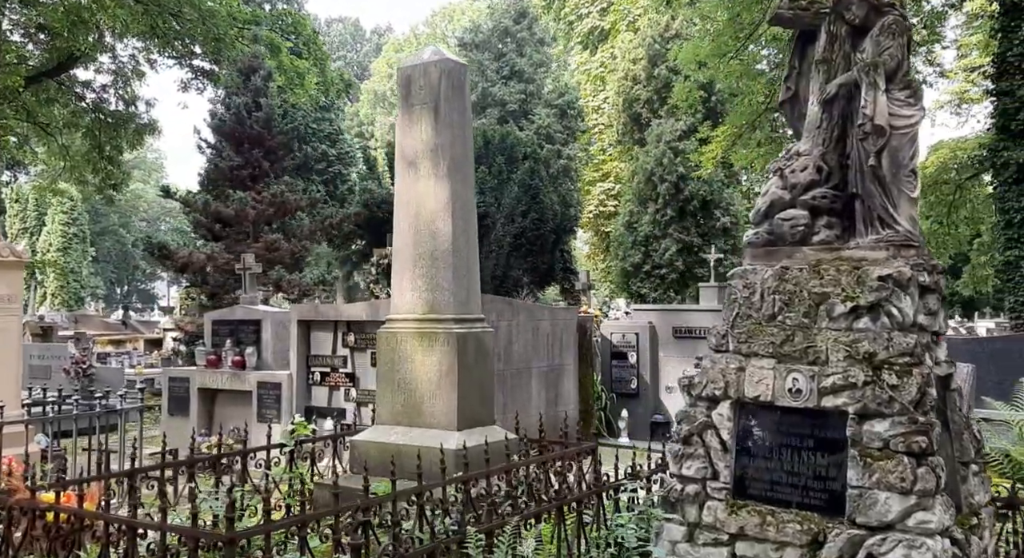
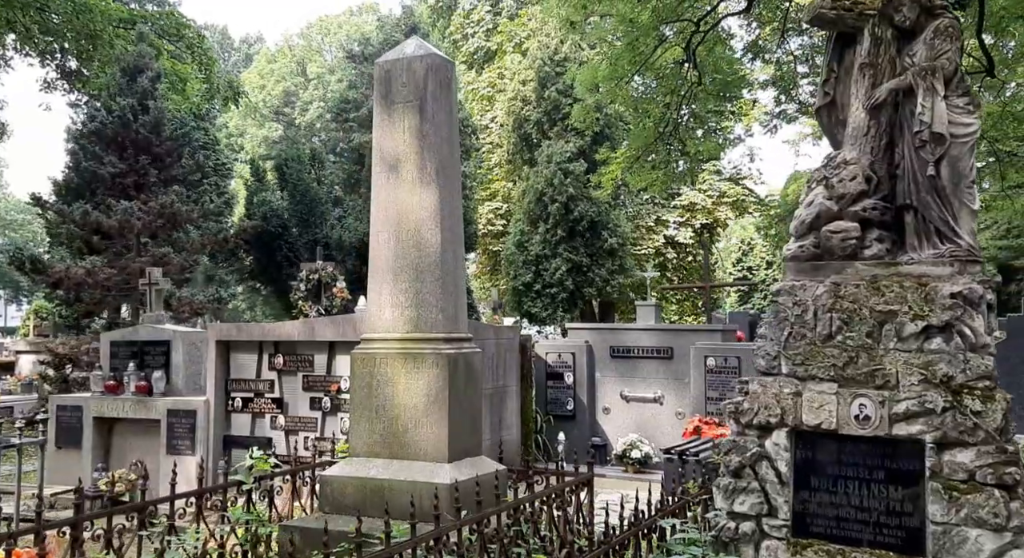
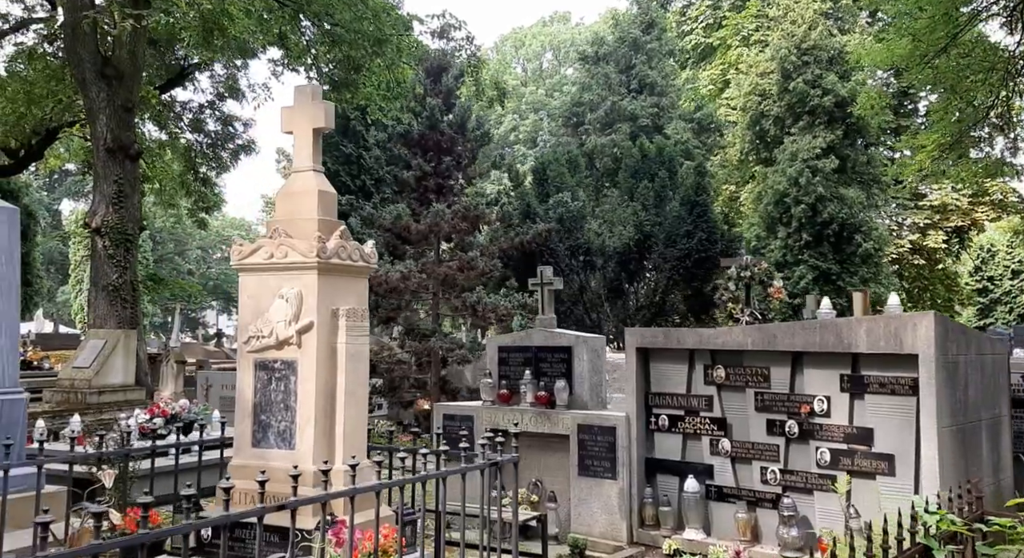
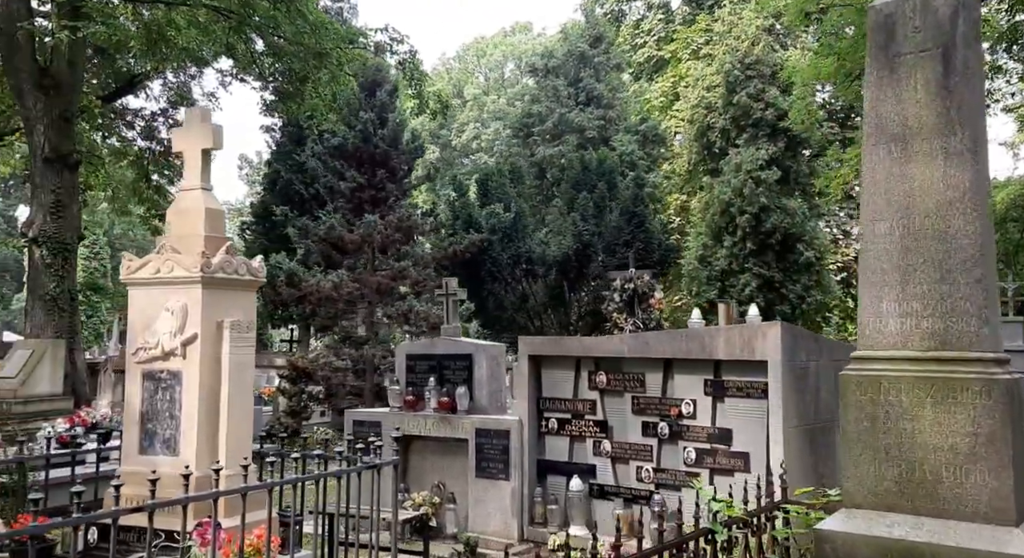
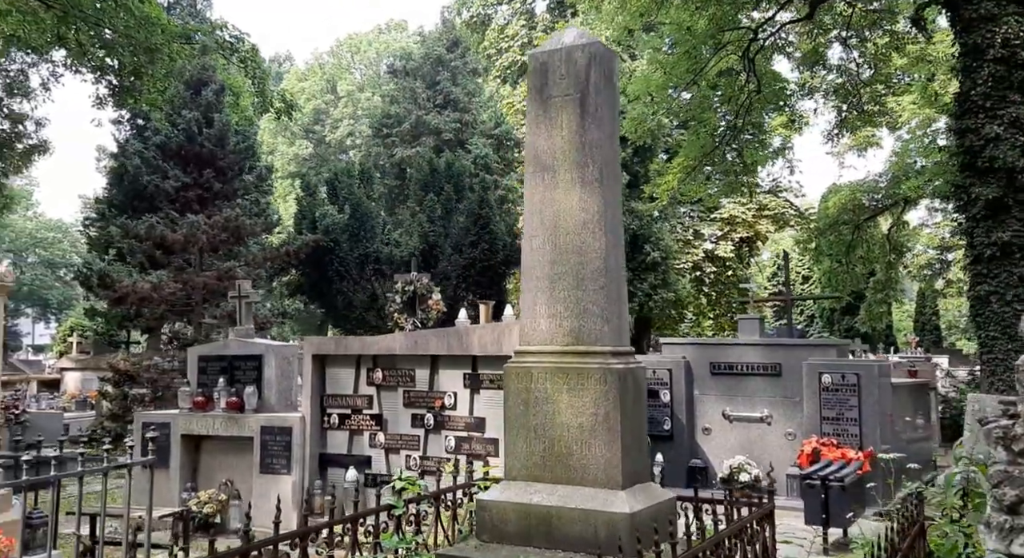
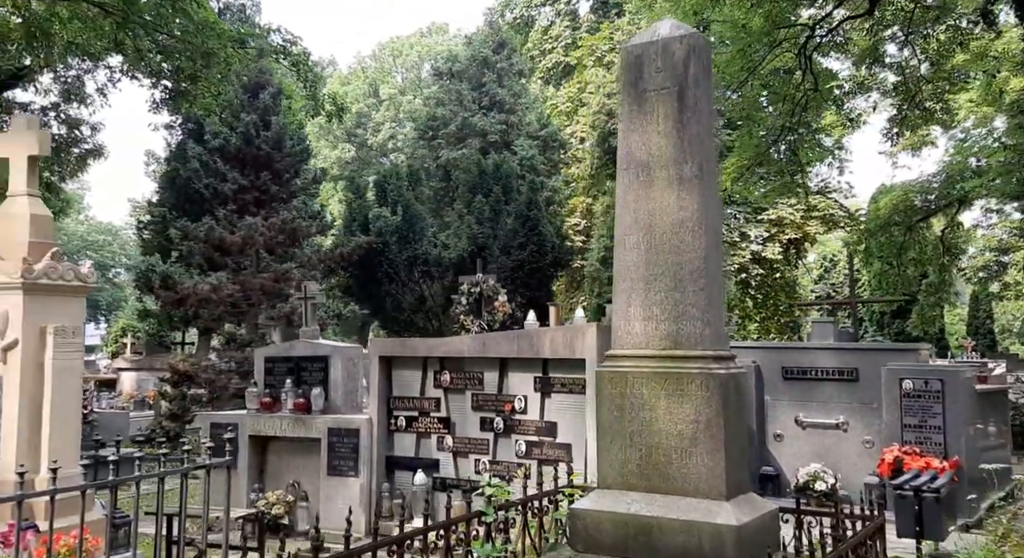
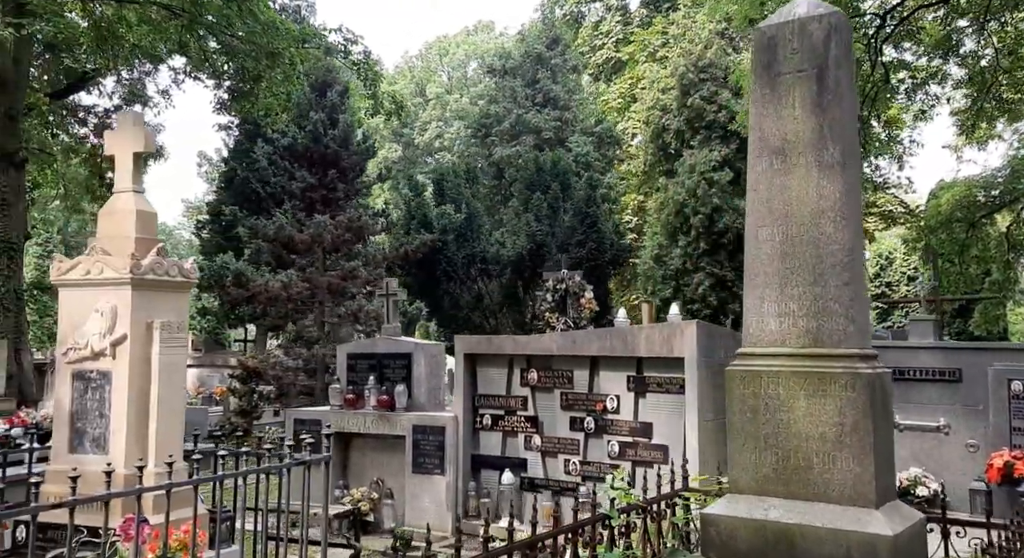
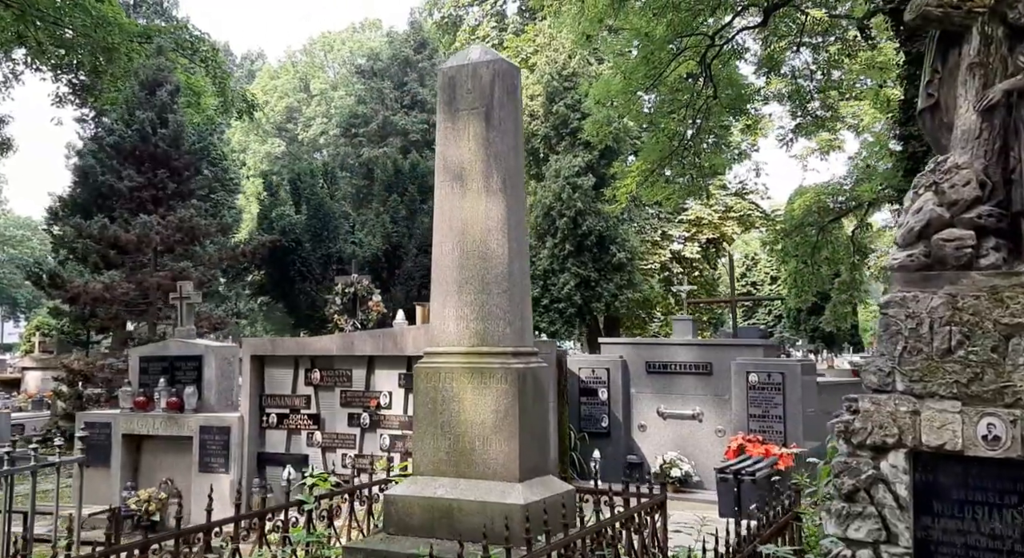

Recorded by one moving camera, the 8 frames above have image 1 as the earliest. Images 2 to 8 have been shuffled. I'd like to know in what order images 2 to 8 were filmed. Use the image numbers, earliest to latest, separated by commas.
2, 8, 5, 6, 7, 4, 3
